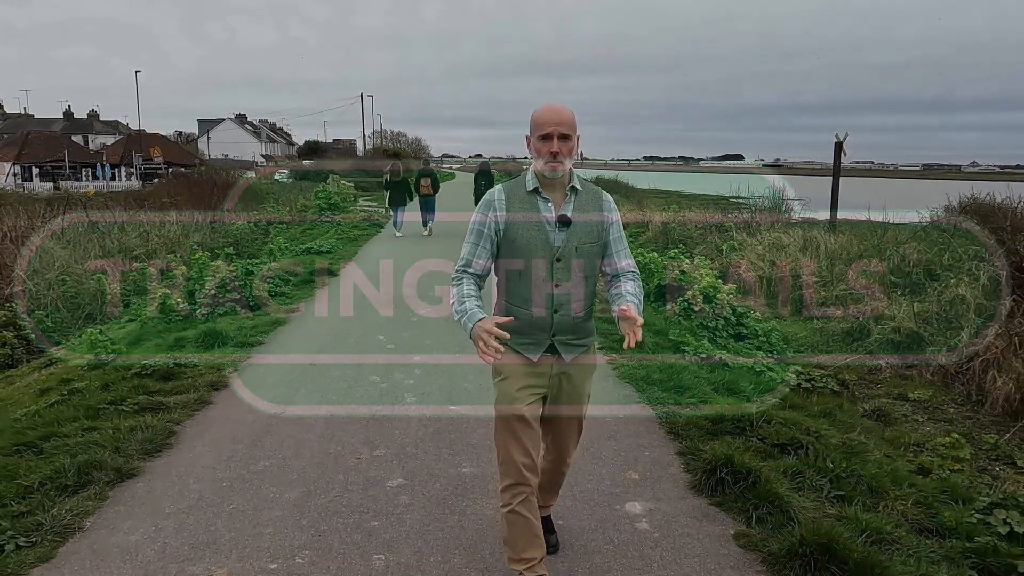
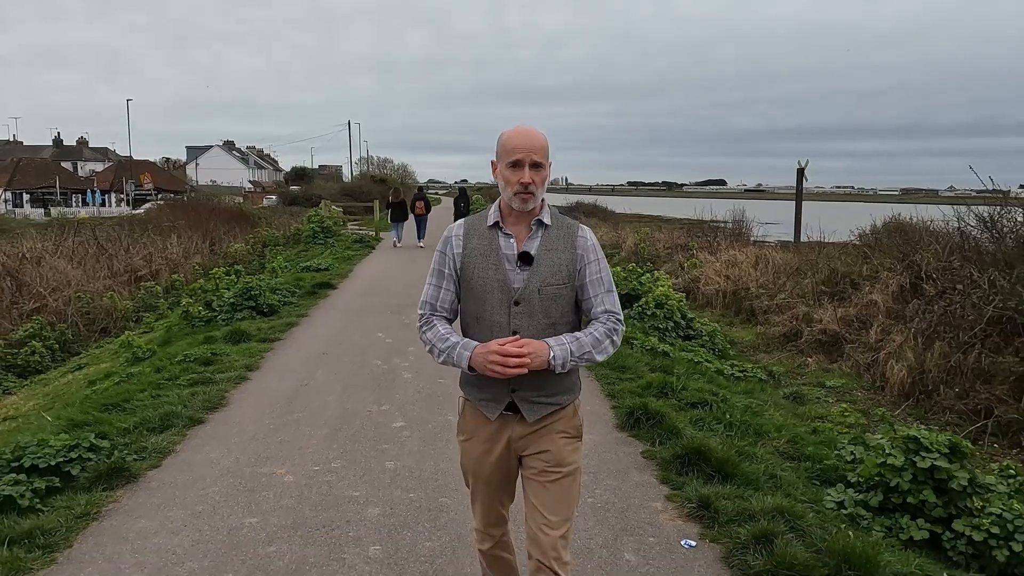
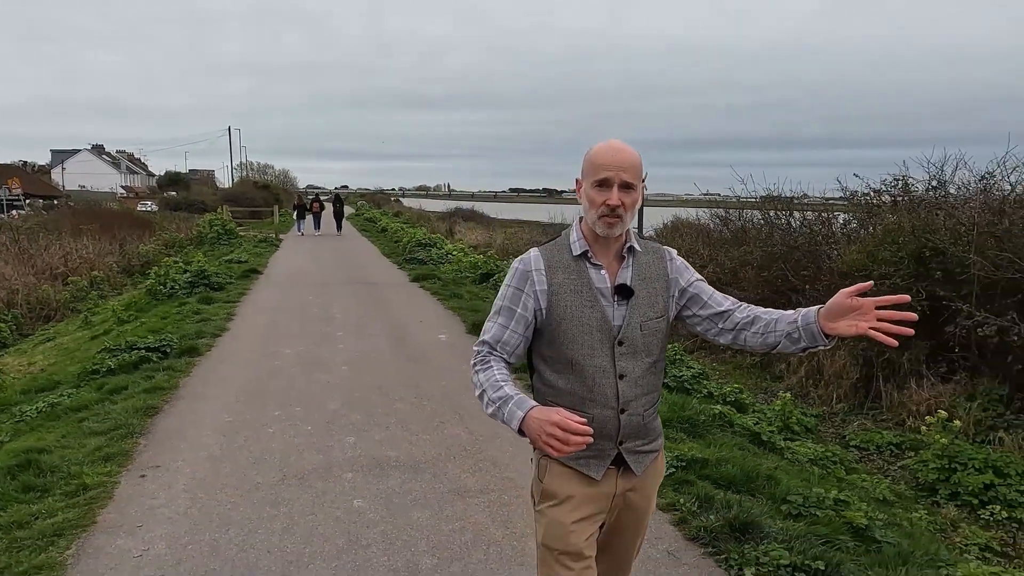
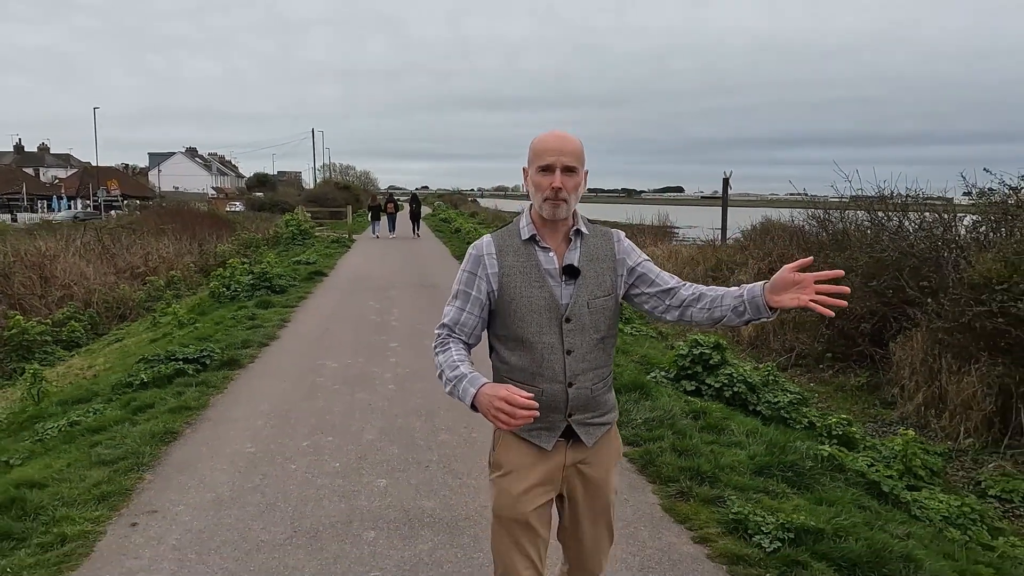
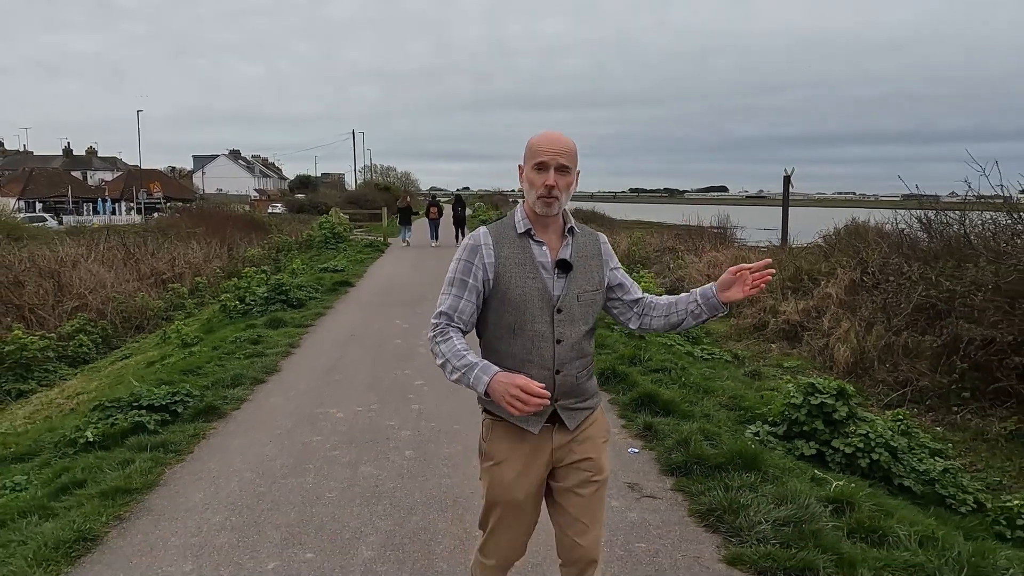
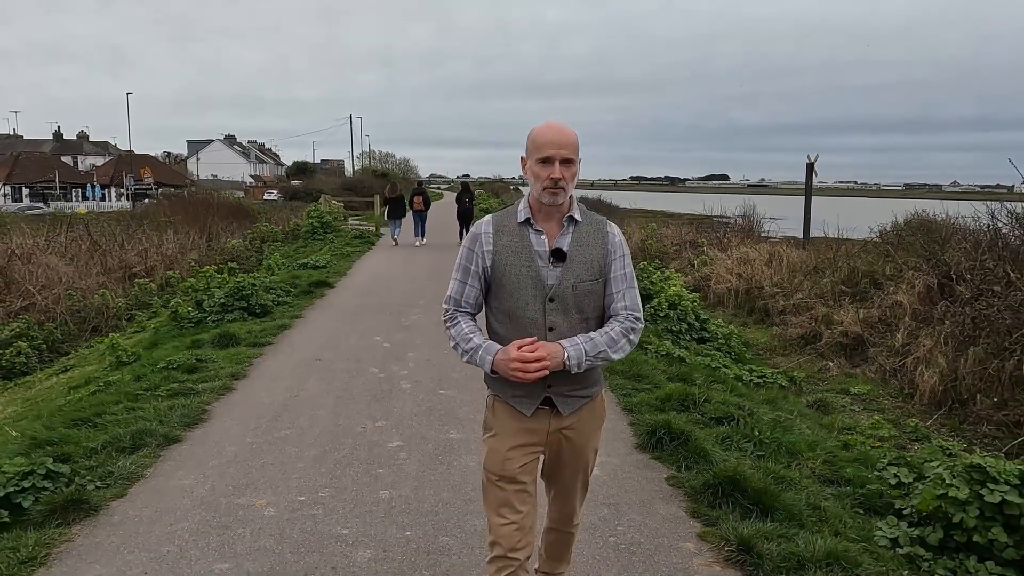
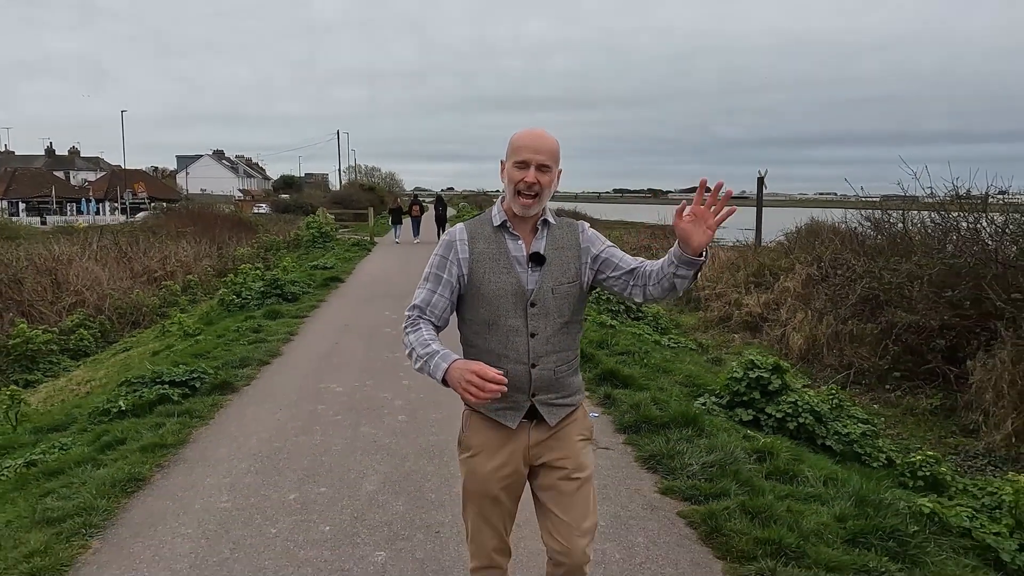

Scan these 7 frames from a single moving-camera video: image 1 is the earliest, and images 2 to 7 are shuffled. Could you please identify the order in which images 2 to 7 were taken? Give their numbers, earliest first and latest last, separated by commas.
6, 2, 5, 7, 4, 3
